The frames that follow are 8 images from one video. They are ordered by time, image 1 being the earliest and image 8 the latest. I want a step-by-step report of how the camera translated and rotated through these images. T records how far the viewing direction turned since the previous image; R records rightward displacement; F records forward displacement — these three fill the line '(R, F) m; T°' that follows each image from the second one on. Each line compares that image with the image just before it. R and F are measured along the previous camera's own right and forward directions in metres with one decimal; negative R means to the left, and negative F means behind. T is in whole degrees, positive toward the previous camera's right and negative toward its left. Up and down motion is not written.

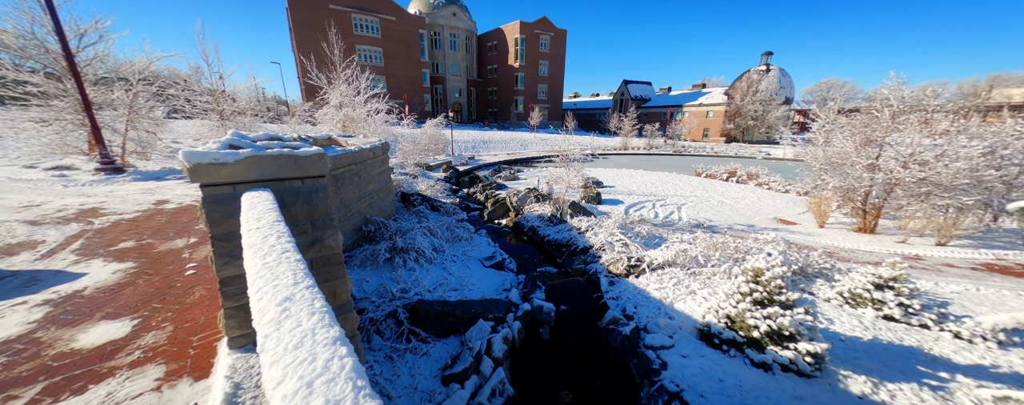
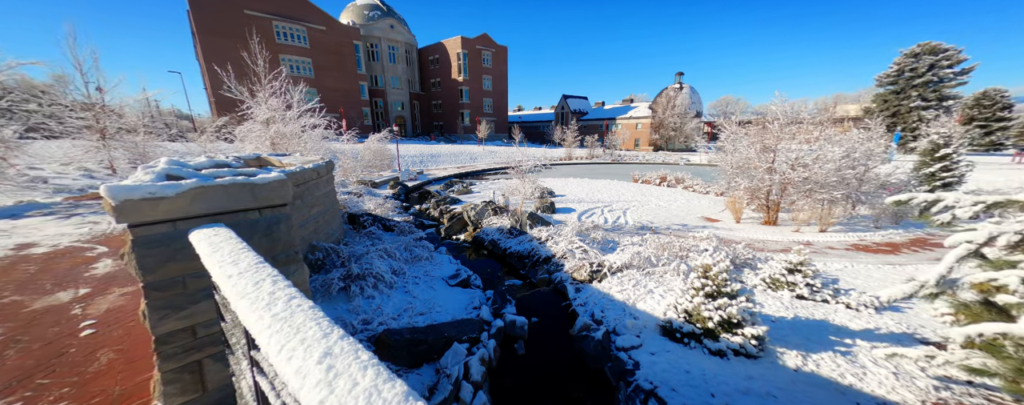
(-0.4, +0.1) m; +11°
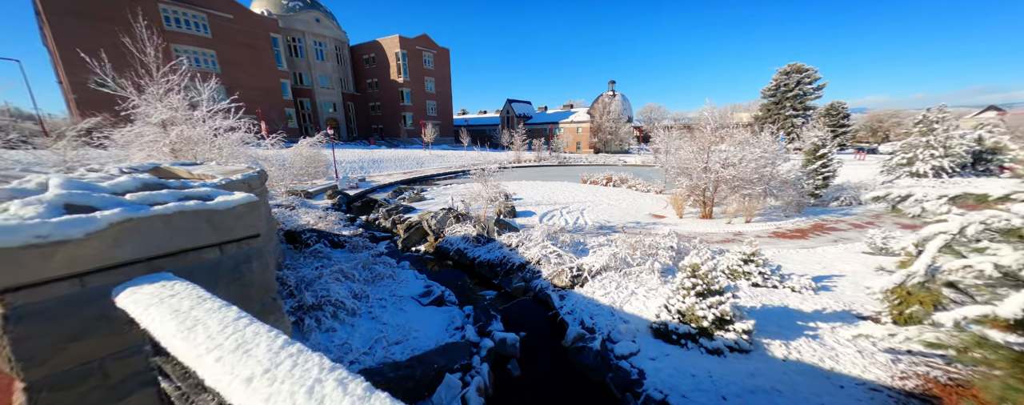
(-0.6, +0.5) m; +11°
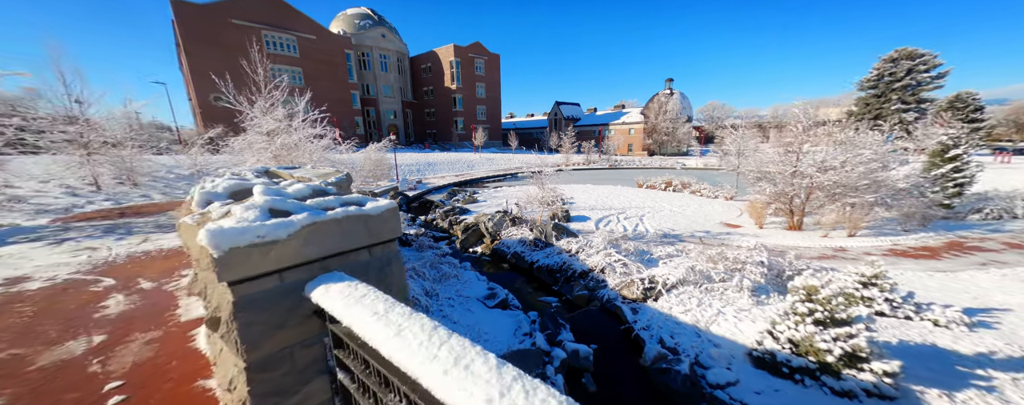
(-0.2, -0.1) m; -8°
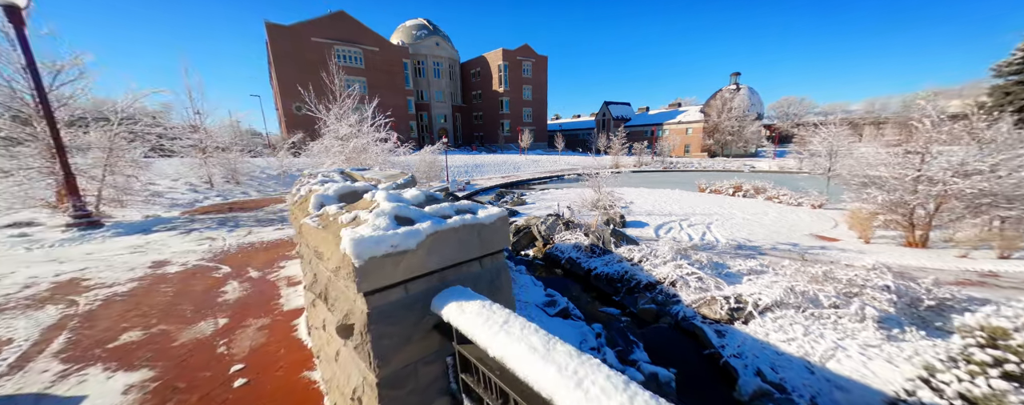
(-0.1, -0.3) m; -7°
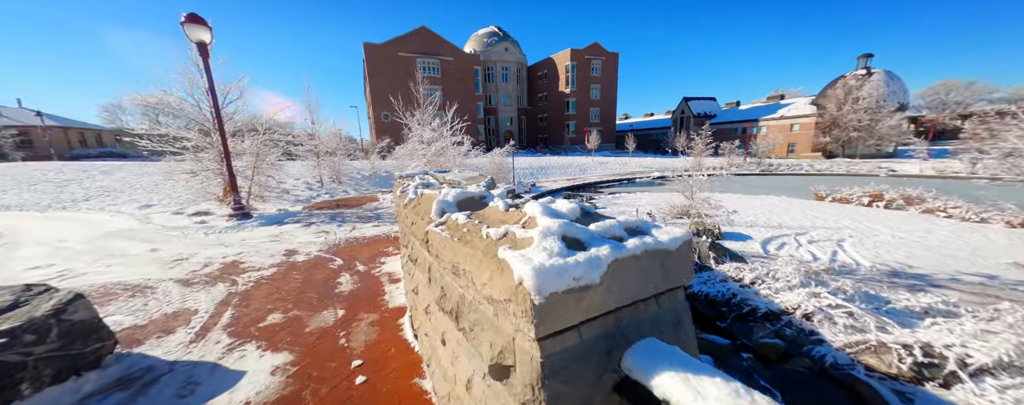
(-0.5, +0.5) m; -10°
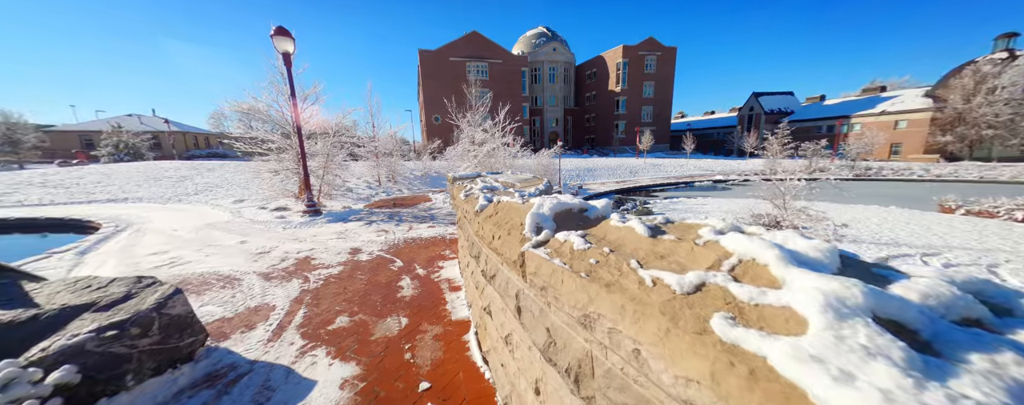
(-0.4, +0.4) m; -7°
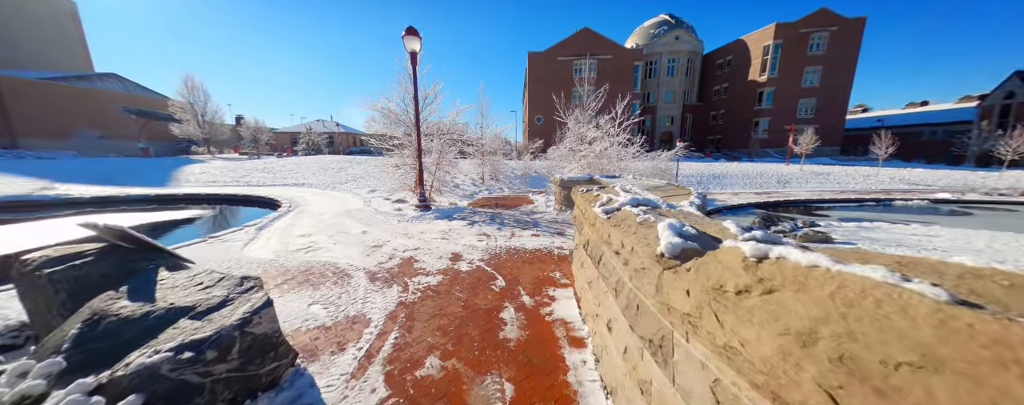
(-0.9, +2.0) m; -16°
